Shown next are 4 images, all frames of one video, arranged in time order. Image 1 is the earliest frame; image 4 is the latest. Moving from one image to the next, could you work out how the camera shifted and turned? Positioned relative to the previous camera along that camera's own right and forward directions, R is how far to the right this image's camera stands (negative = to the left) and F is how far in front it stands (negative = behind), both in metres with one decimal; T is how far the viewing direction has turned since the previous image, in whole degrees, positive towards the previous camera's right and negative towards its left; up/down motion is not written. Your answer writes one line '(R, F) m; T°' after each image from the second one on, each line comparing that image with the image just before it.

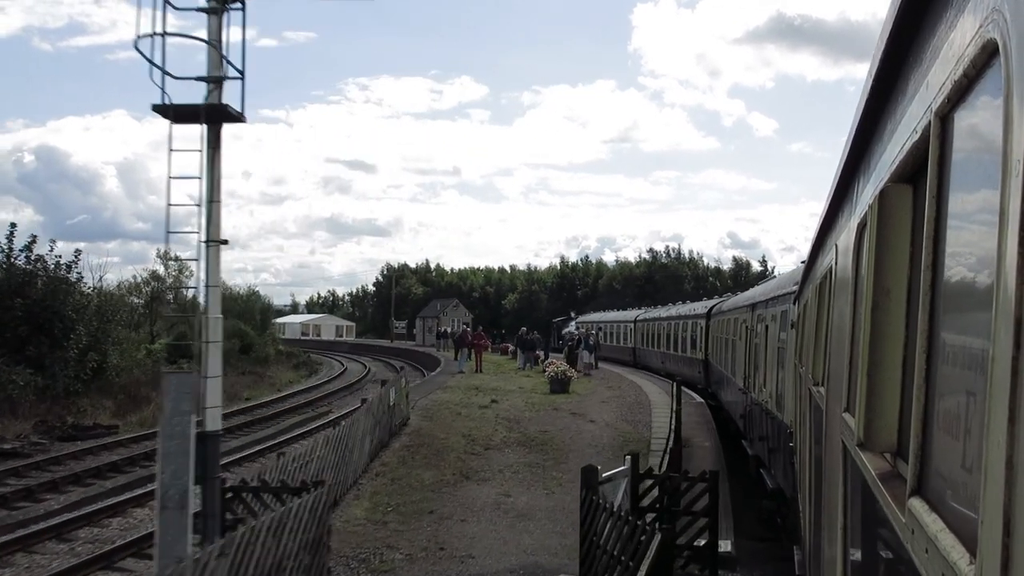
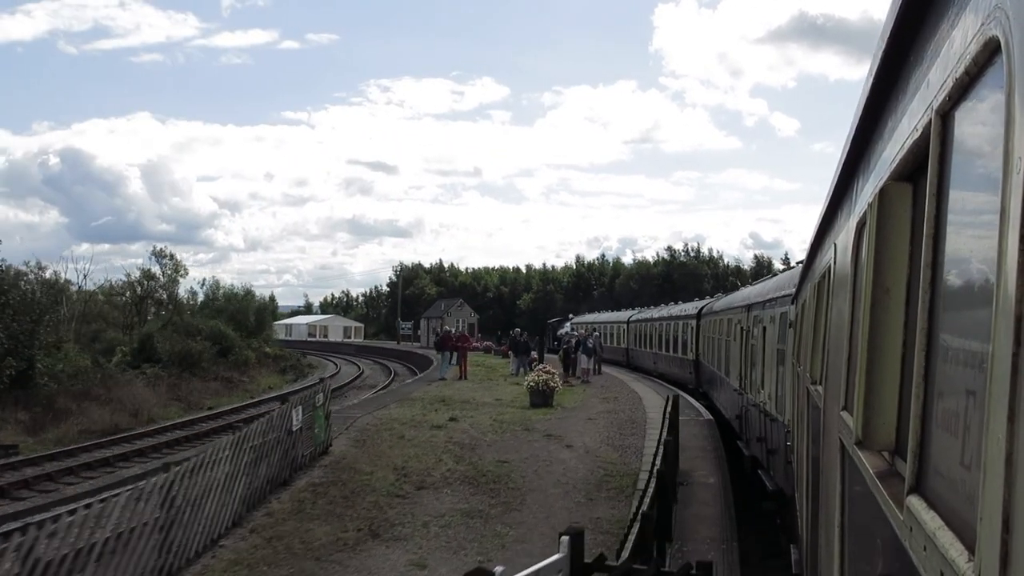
(+0.2, +0.6) m; -1°
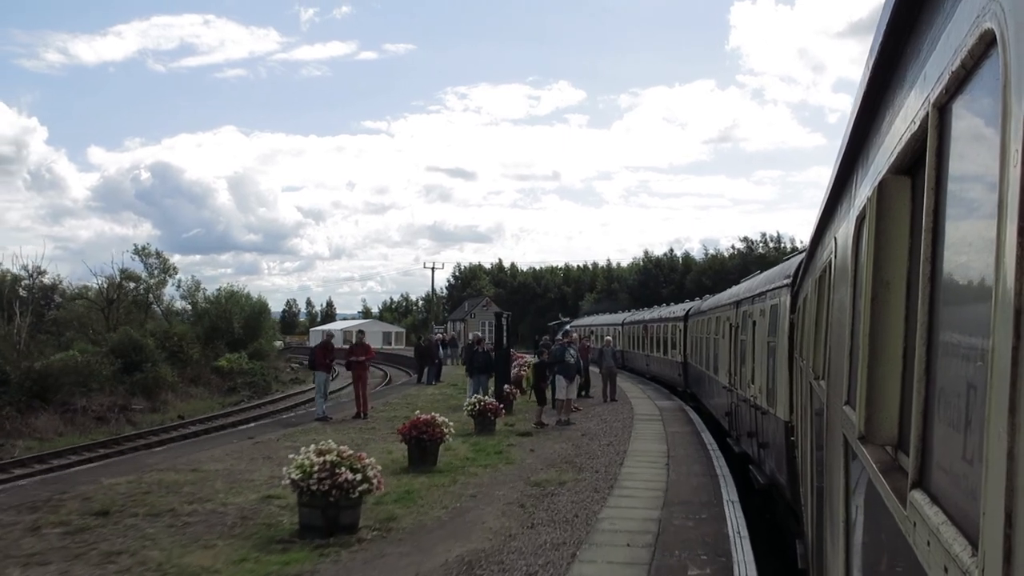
(+0.5, +2.0) m; -5°
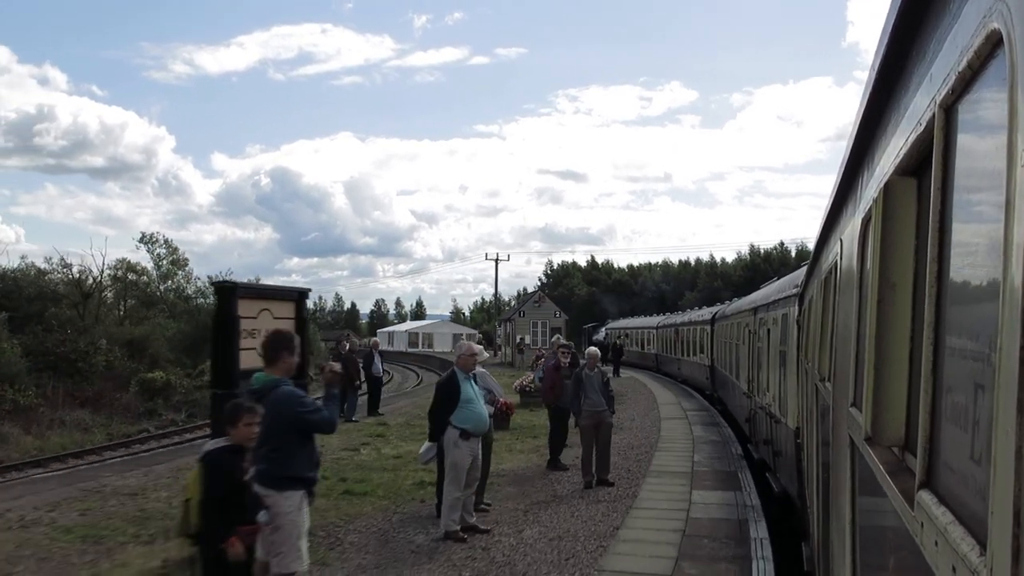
(+0.5, +2.0) m; -7°
